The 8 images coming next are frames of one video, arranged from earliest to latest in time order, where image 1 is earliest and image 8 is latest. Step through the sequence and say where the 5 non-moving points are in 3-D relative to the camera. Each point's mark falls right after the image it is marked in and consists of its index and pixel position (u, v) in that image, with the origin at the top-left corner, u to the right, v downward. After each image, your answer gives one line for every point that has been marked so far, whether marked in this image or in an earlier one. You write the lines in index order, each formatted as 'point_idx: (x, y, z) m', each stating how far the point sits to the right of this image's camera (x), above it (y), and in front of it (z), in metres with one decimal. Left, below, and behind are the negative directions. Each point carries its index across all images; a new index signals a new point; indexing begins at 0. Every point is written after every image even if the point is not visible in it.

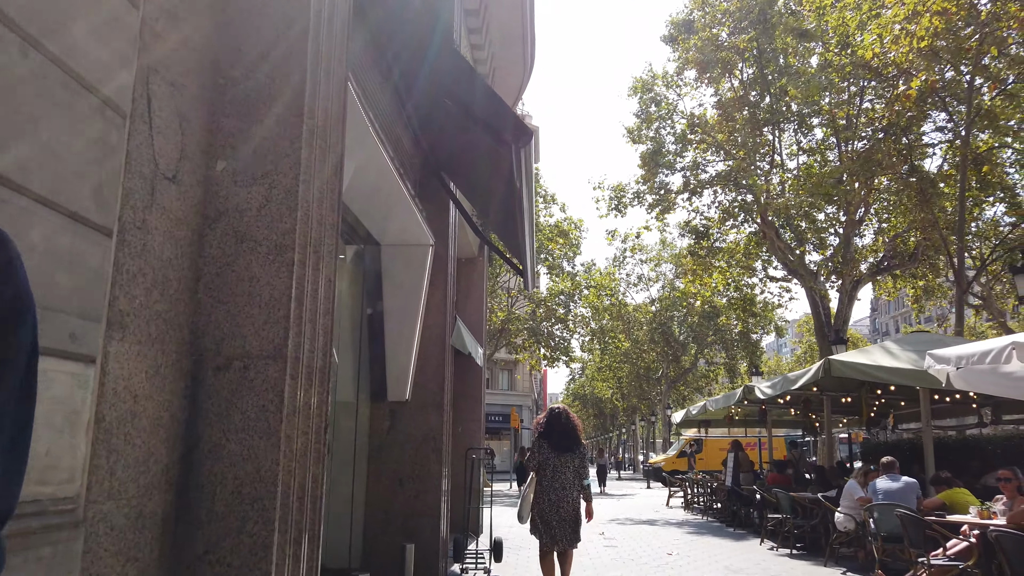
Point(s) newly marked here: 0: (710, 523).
0: (+4.0, -4.7, +15.9) m
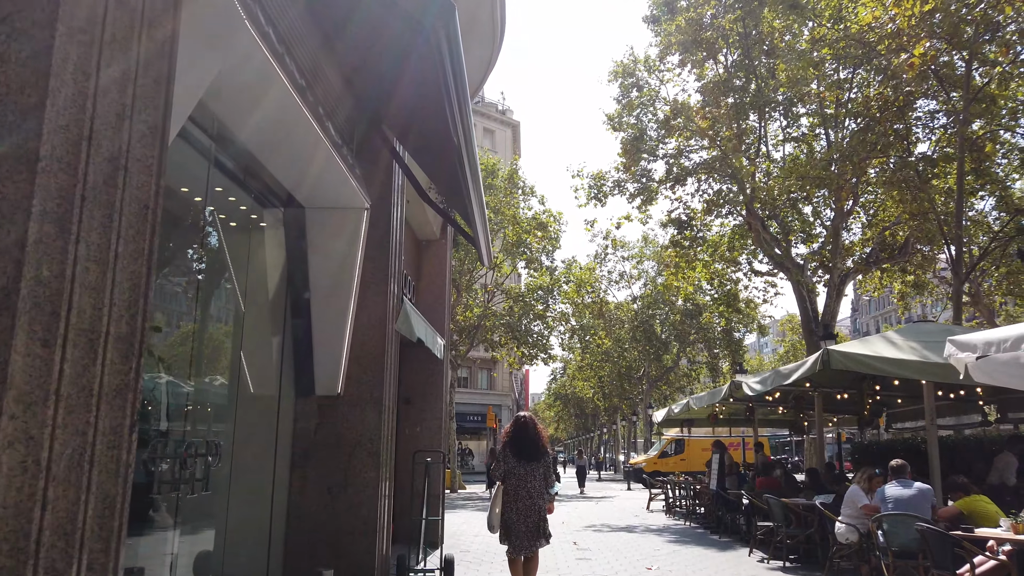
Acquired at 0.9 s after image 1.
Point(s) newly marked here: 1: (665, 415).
0: (+3.4, -4.5, +14.8) m
1: (+3.8, -3.2, +19.5) m
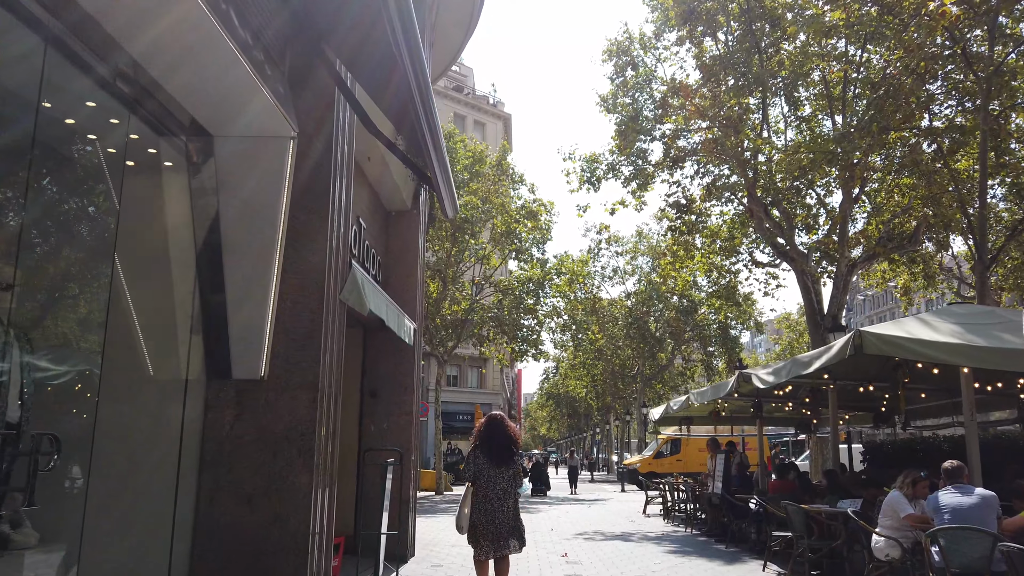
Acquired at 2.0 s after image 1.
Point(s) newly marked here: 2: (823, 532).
0: (+3.1, -4.2, +13.4) m
1: (+3.5, -2.9, +18.1) m
2: (+3.6, -2.8, +9.0) m
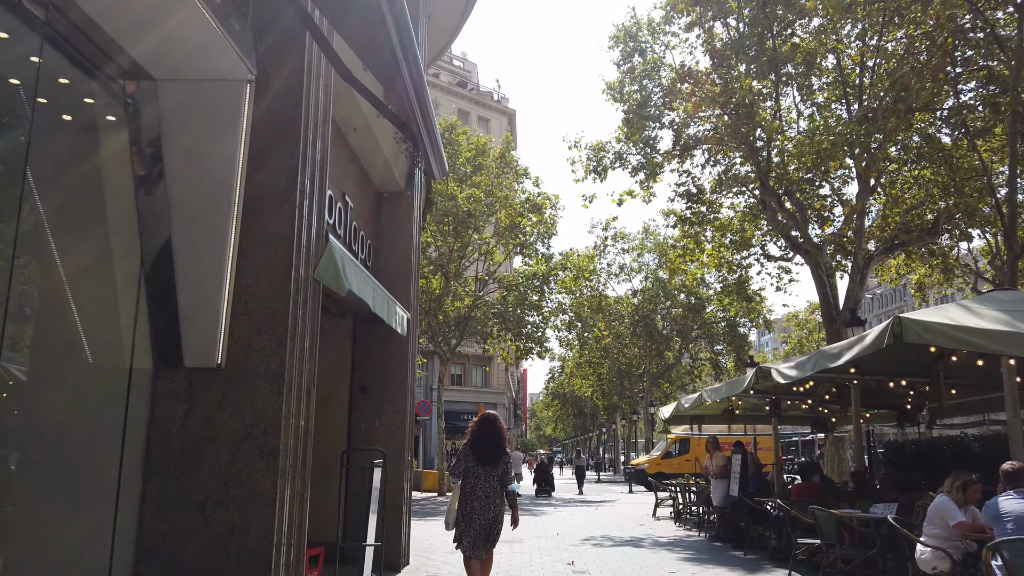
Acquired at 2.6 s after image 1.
0: (+3.2, -4.1, +12.6) m
1: (+3.6, -2.7, +17.3) m
2: (+3.6, -2.6, +8.2) m
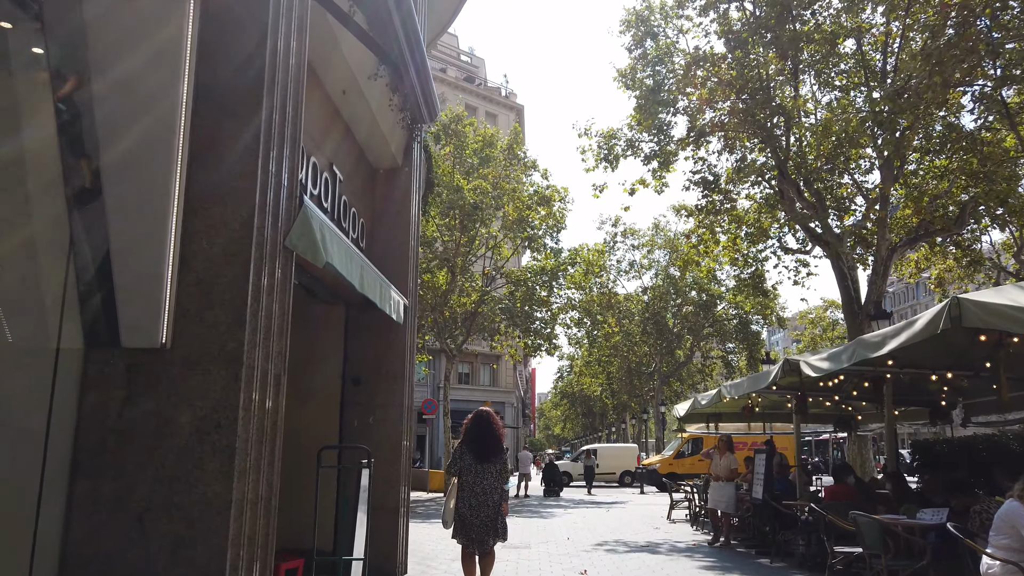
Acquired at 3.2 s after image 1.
0: (+3.3, -3.9, +11.8) m
1: (+3.7, -2.5, +16.5) m
2: (+3.6, -2.5, +7.4) m
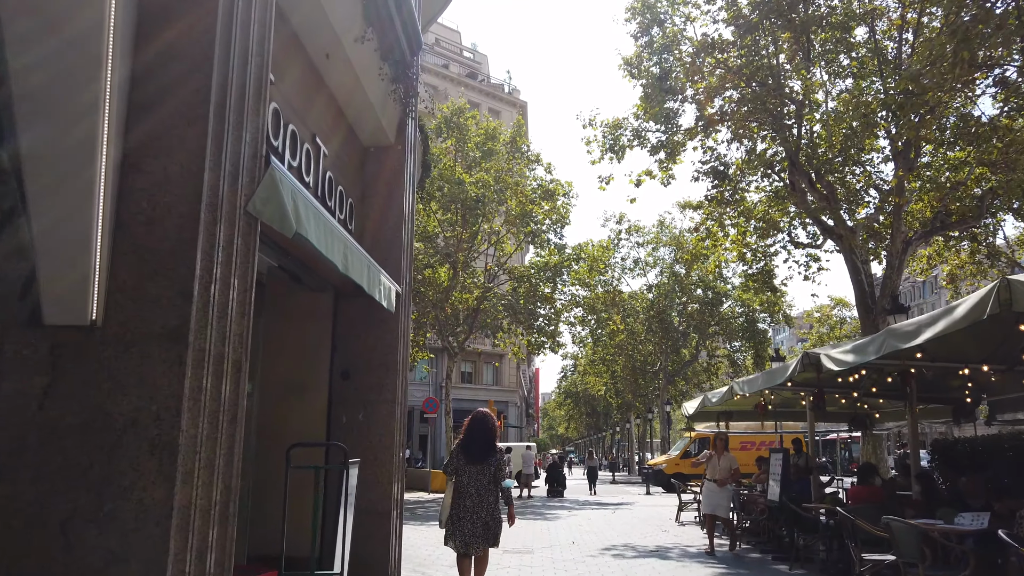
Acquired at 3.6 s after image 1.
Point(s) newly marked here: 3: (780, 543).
0: (+3.3, -3.8, +11.2) m
1: (+3.8, -2.4, +15.8) m
2: (+3.7, -2.3, +6.7) m
3: (+3.7, -3.5, +10.8) m
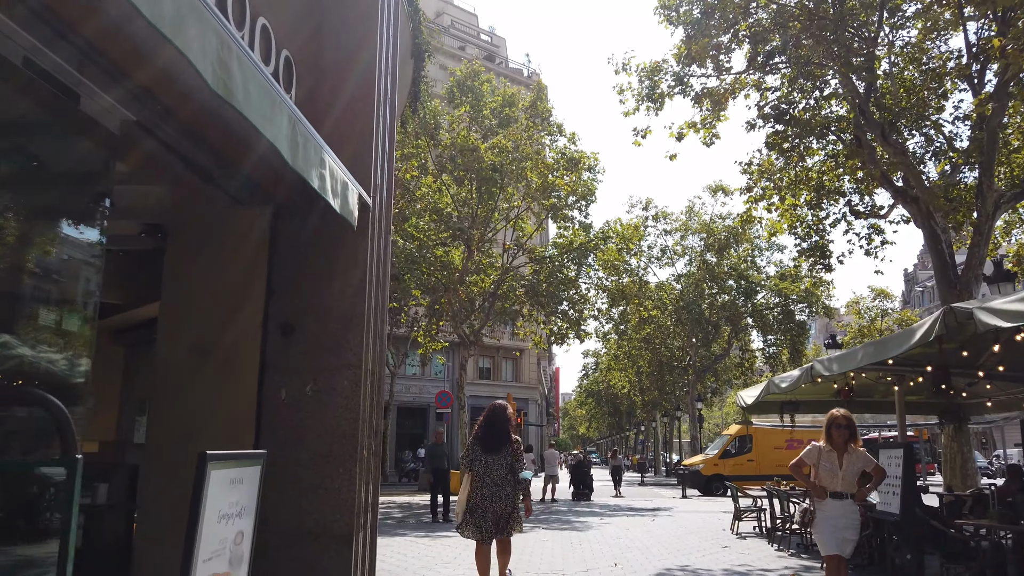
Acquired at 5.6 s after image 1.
0: (+3.6, -3.1, +8.4) m
1: (+4.1, -1.8, +13.1) m
2: (+3.8, -1.7, +4.0) m
3: (+3.9, -2.9, +8.1) m
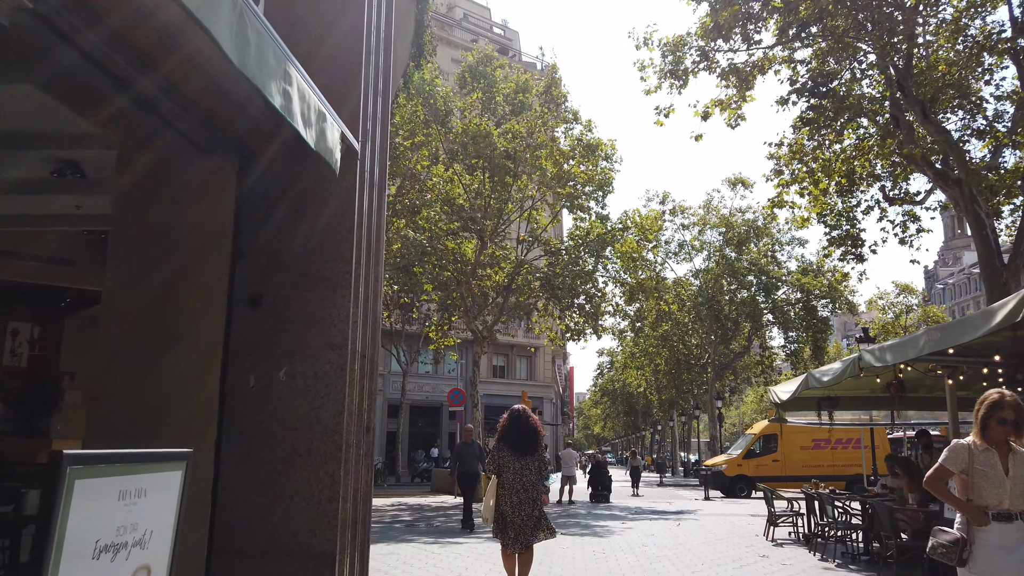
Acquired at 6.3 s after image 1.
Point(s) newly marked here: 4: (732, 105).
0: (+3.7, -2.9, +7.4) m
1: (+4.4, -1.5, +12.0) m
2: (+3.9, -1.5, +3.0) m
3: (+4.1, -2.6, +7.0) m
4: (+4.6, +3.9, +16.2) m
